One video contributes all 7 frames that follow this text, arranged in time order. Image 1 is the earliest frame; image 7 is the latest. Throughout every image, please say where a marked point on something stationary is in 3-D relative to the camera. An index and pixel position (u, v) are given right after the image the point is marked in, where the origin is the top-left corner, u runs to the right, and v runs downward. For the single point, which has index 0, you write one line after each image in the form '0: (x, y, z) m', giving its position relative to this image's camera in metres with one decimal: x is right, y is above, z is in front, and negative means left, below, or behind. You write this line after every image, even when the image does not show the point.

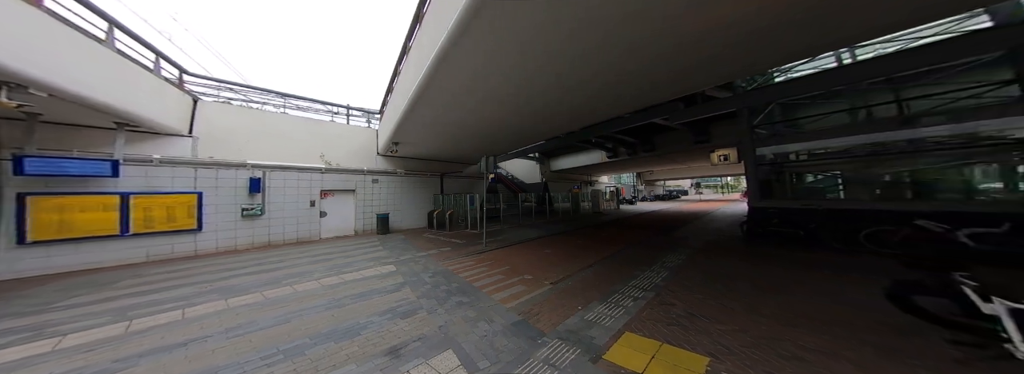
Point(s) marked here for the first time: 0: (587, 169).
0: (+5.9, +1.4, +16.5) m
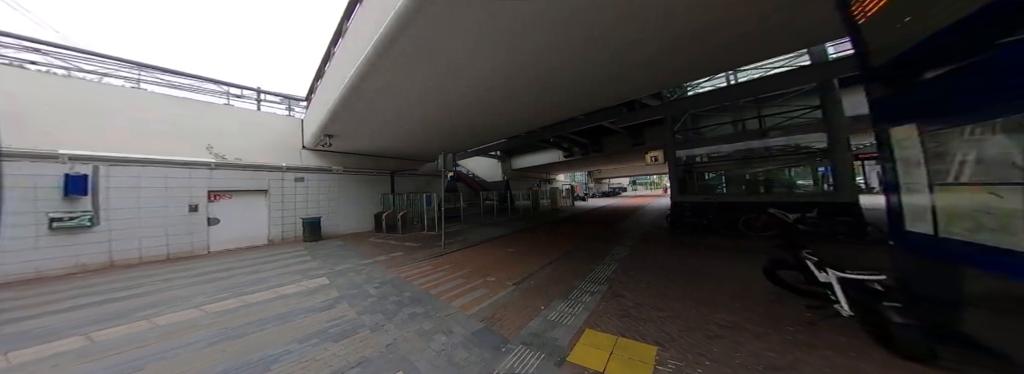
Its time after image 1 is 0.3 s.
0: (+2.6, +1.5, +17.2) m
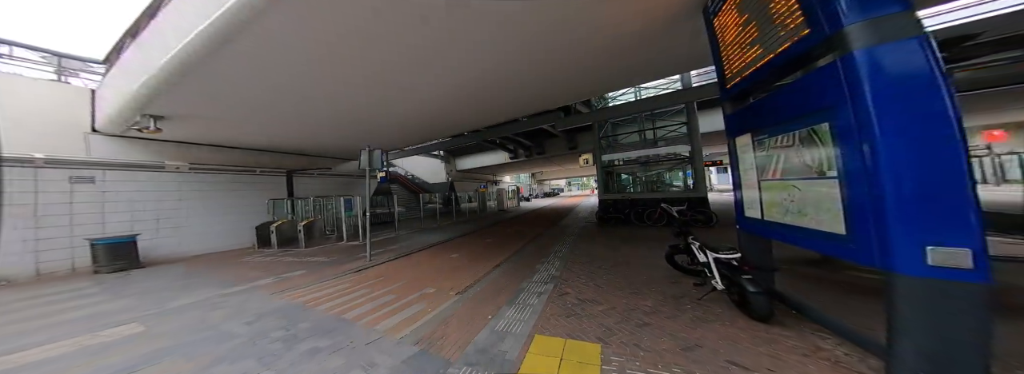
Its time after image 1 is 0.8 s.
0: (-1.7, +1.4, +17.1) m
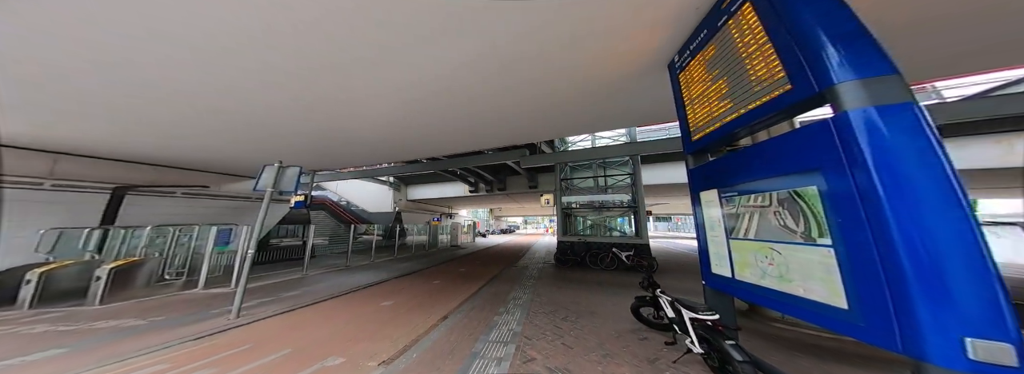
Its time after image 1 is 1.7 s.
0: (-4.9, -1.0, +16.2) m
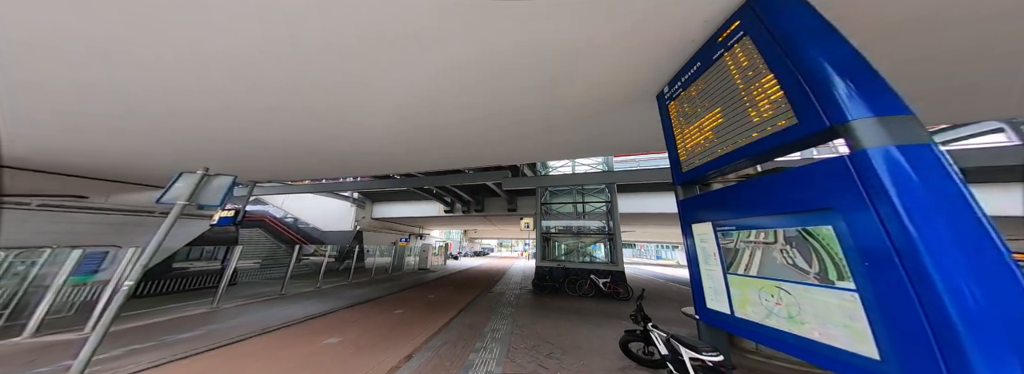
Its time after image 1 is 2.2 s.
0: (-6.7, -2.3, +15.1) m
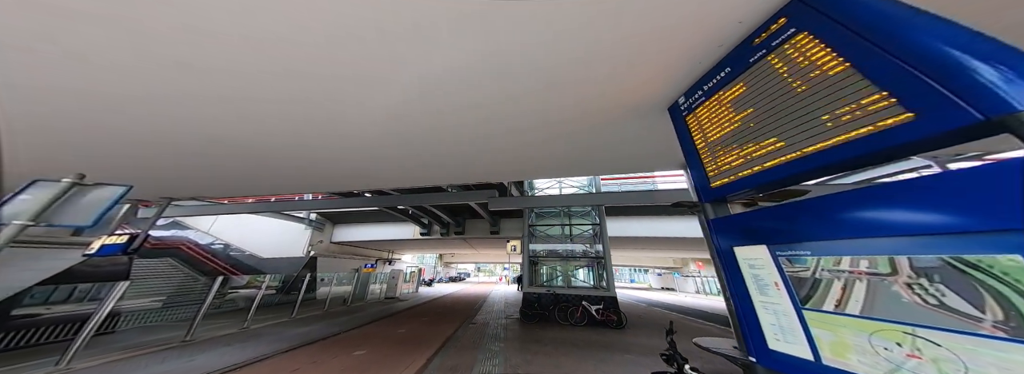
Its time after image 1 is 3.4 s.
0: (-8.0, -3.4, +13.4) m
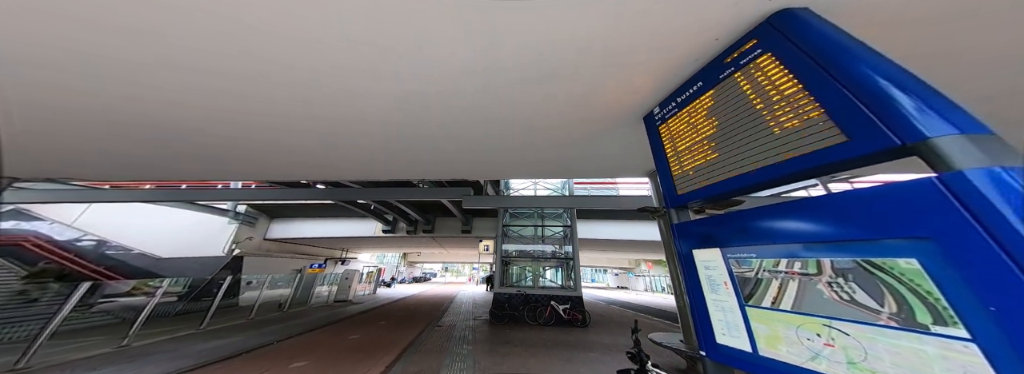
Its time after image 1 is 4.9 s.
0: (-10.0, -2.8, +11.9) m
